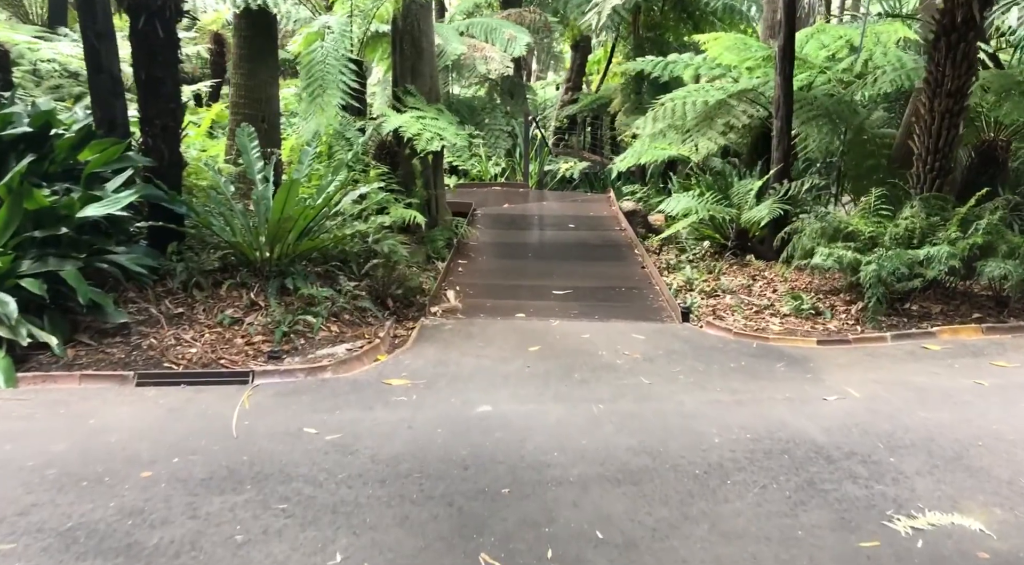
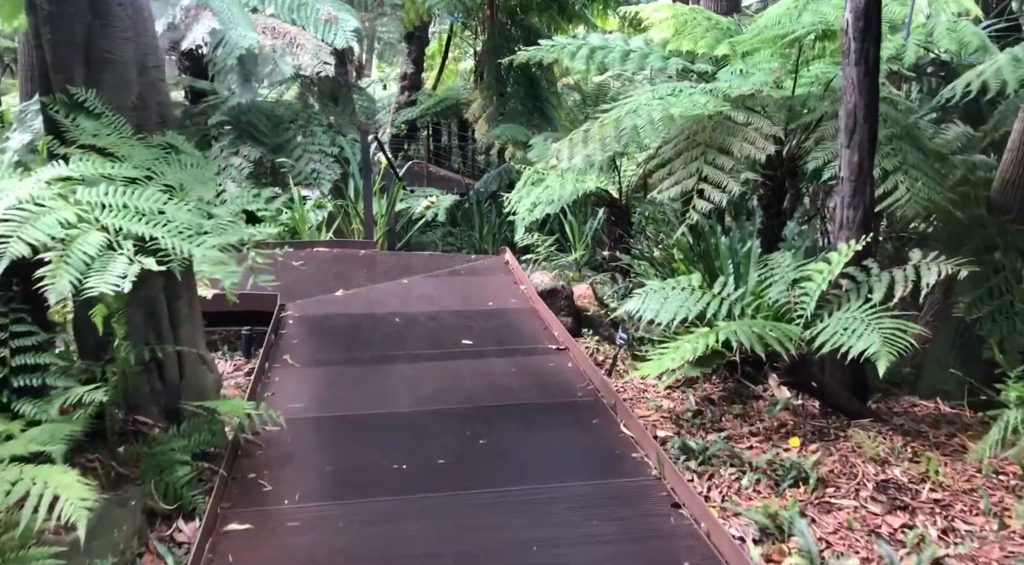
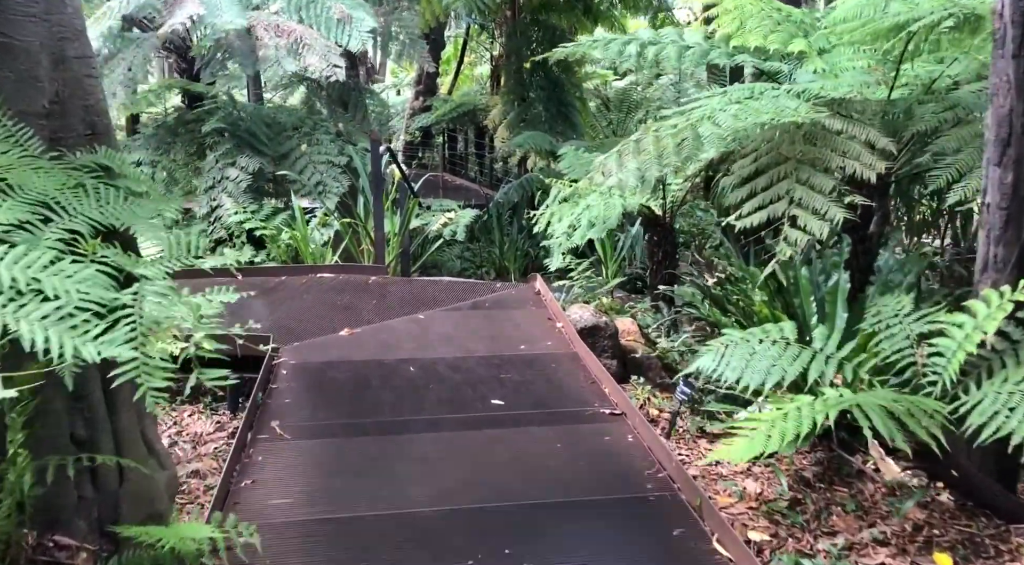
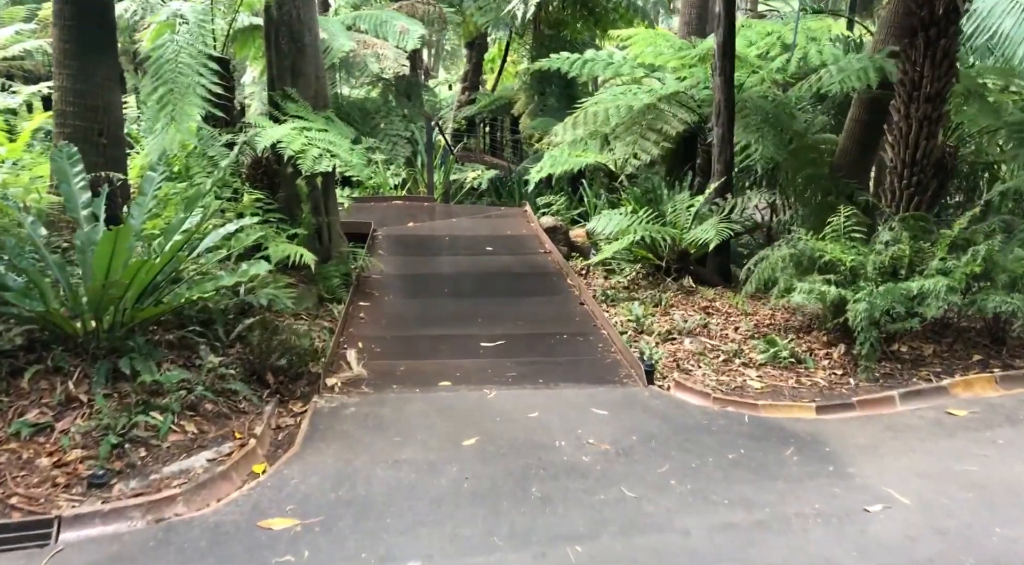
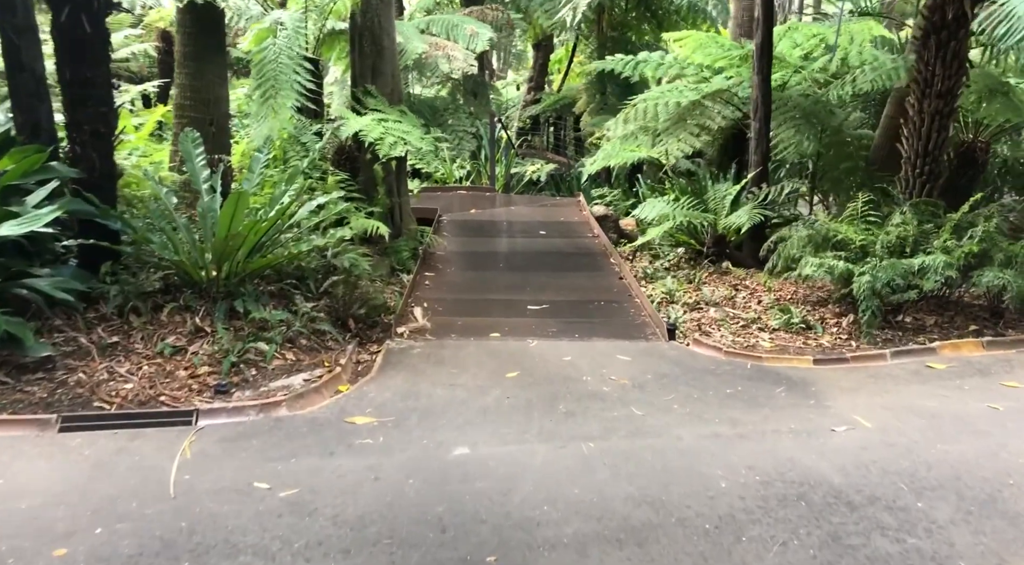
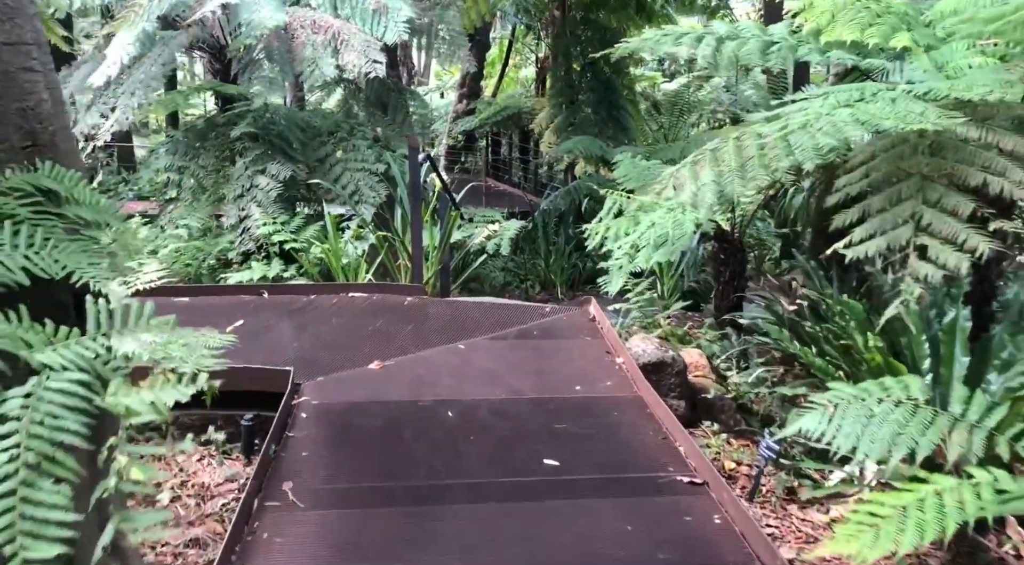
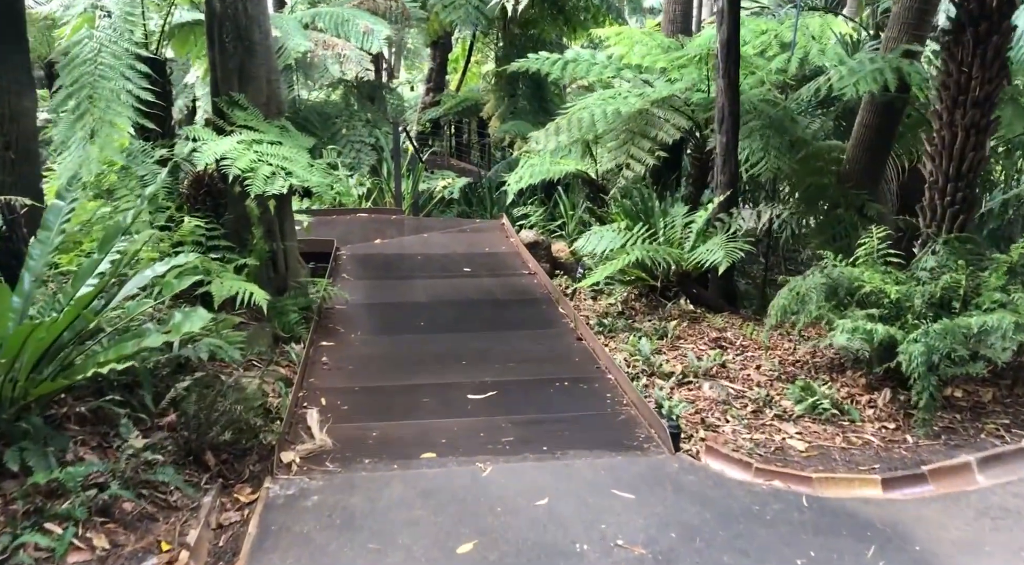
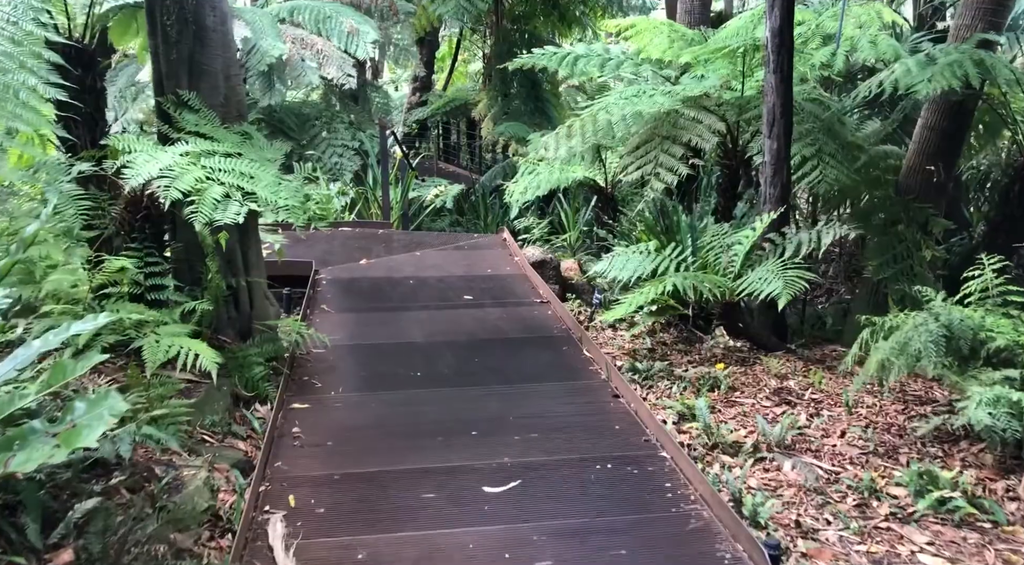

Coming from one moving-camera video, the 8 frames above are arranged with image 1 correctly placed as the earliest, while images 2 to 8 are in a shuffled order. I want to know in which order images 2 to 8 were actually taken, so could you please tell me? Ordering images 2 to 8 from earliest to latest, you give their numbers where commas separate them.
5, 4, 7, 8, 2, 3, 6
